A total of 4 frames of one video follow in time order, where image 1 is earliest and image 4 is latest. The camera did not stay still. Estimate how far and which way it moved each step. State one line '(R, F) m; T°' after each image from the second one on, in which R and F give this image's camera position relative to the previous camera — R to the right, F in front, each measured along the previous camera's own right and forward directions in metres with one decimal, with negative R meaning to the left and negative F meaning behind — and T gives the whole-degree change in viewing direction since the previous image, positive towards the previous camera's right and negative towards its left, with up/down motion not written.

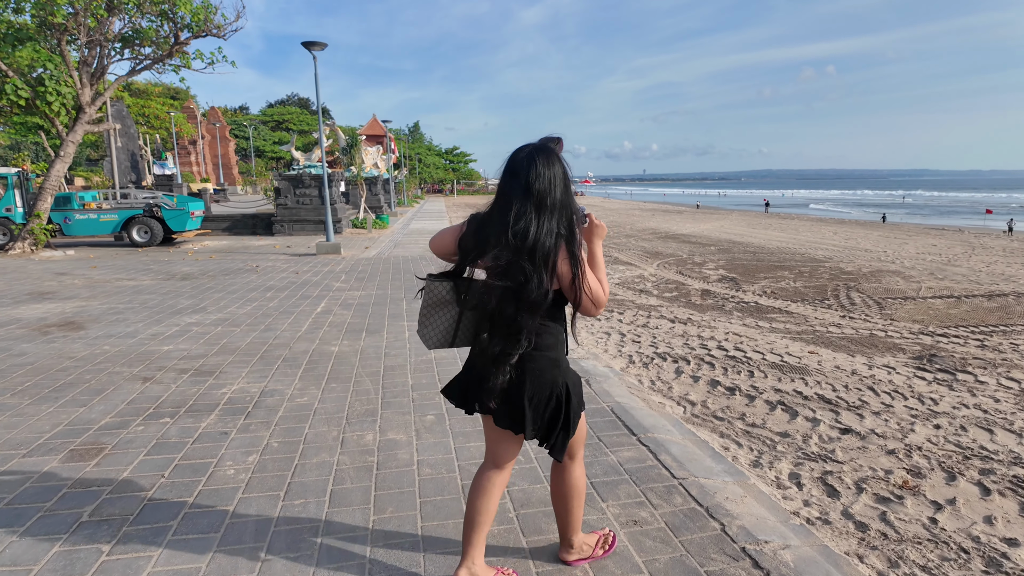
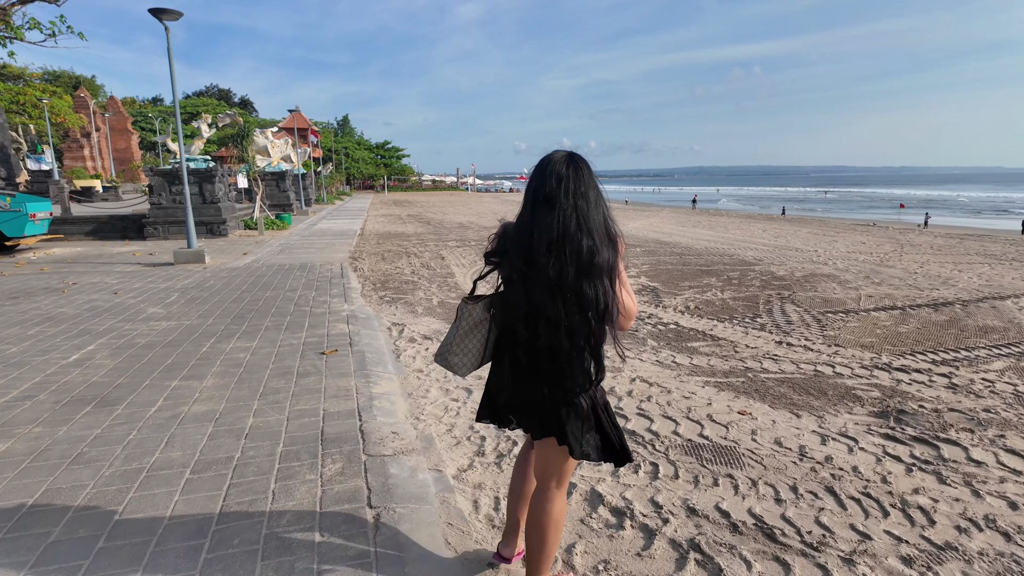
(+0.9, +1.8) m; +6°
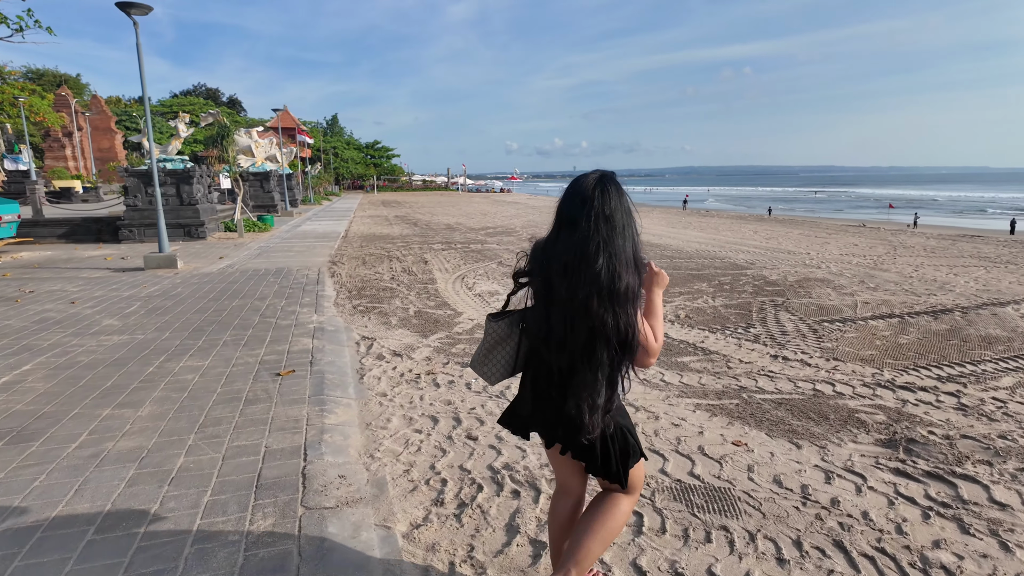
(+0.1, +0.4) m; +1°
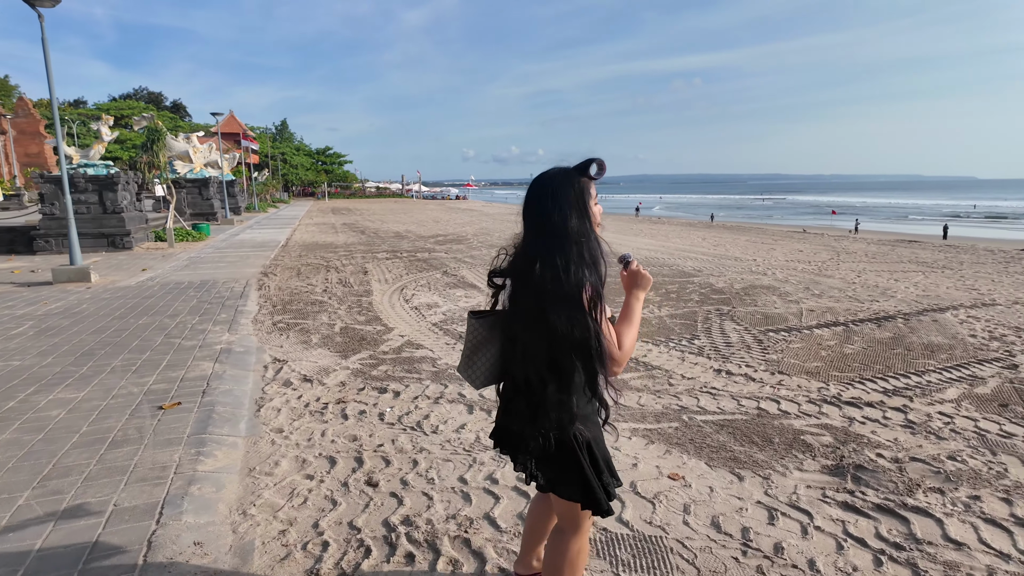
(+0.3, +0.5) m; +4°
